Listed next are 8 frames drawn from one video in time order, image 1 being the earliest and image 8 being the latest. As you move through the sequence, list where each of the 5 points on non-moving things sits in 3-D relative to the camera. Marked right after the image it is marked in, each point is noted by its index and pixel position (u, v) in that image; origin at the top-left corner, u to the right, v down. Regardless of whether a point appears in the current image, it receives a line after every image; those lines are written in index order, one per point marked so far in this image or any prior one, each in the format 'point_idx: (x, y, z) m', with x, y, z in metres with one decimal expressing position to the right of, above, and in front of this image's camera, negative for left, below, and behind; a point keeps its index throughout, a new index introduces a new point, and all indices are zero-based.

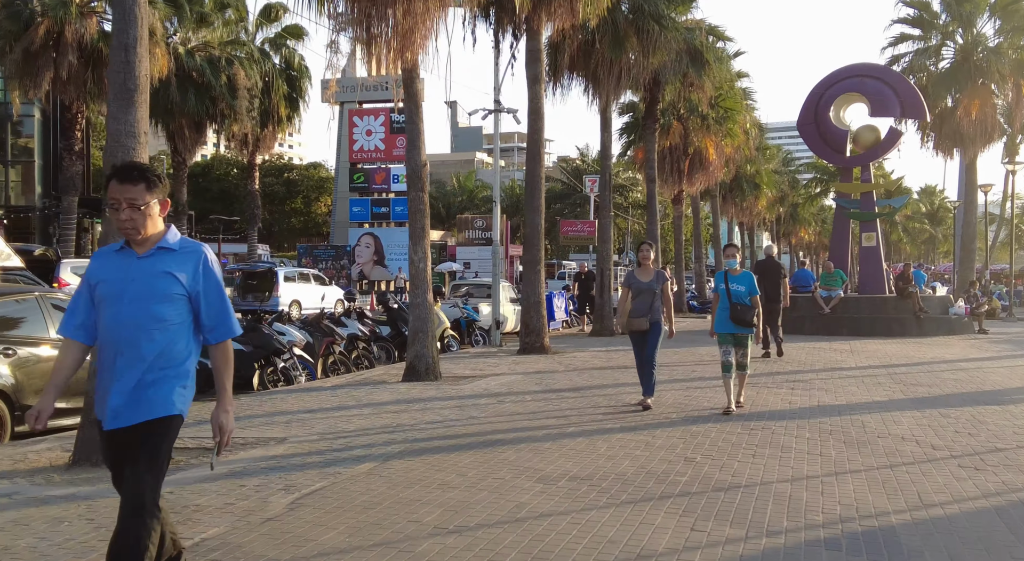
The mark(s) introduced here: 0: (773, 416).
0: (+2.6, -1.3, +9.6) m
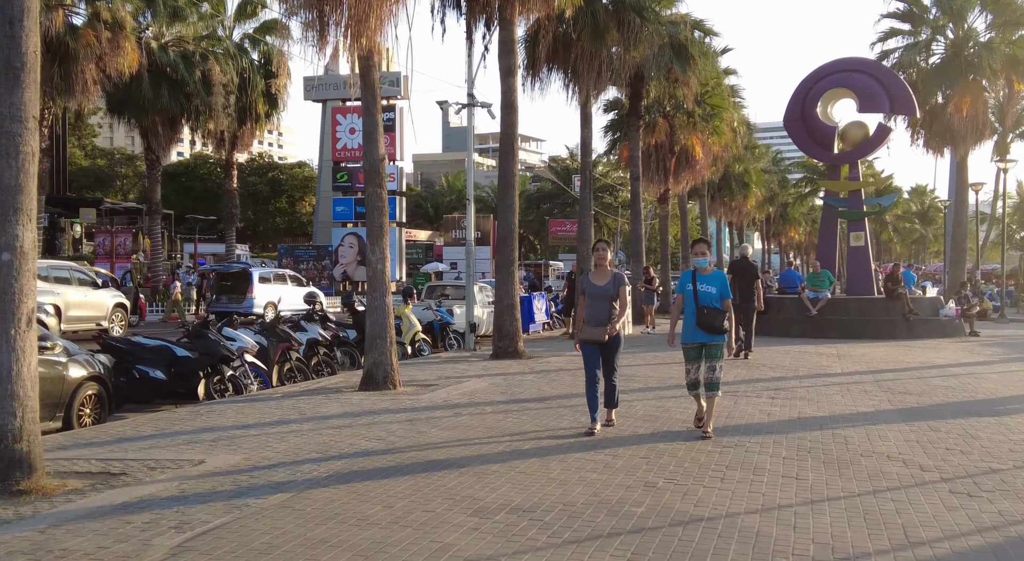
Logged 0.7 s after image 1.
0: (+2.1, -1.4, +8.8) m
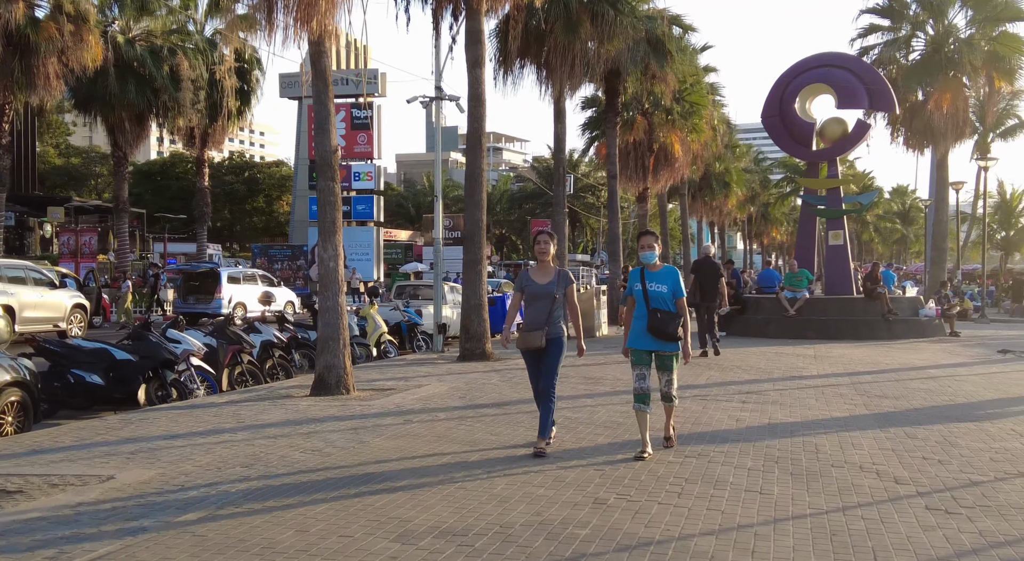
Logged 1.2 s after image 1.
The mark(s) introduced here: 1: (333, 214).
0: (+1.7, -1.3, +8.3) m
1: (-2.1, +0.8, +11.4) m
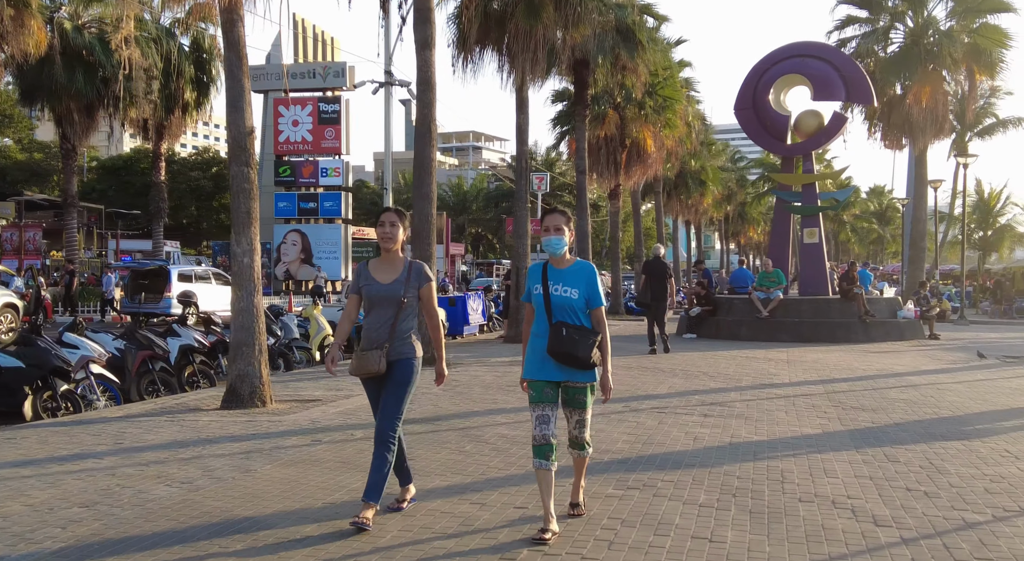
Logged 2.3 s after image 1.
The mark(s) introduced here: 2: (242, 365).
0: (+1.1, -1.3, +7.1) m
1: (-2.7, +0.8, +10.1) m
2: (-2.8, -0.9, +10.1) m
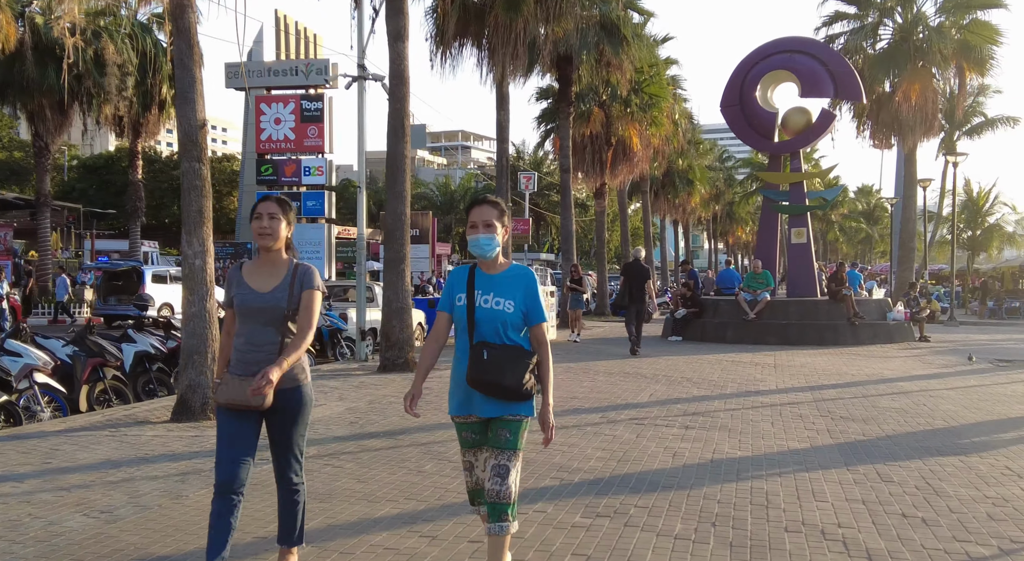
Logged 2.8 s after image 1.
0: (+0.9, -1.4, +6.5) m
1: (-3.0, +0.8, +9.5) m
2: (-3.1, -0.9, +9.5) m
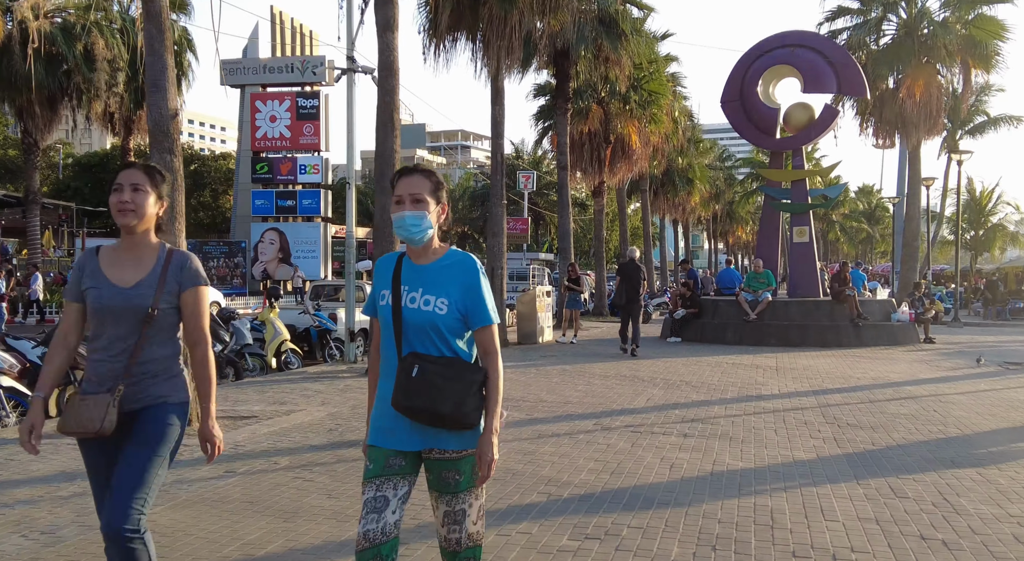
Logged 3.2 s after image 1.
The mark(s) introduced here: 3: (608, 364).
0: (+0.8, -1.4, +6.0) m
1: (-3.1, +0.8, +9.0) m
2: (-3.2, -0.9, +9.0) m
3: (+1.5, -1.3, +15.0) m
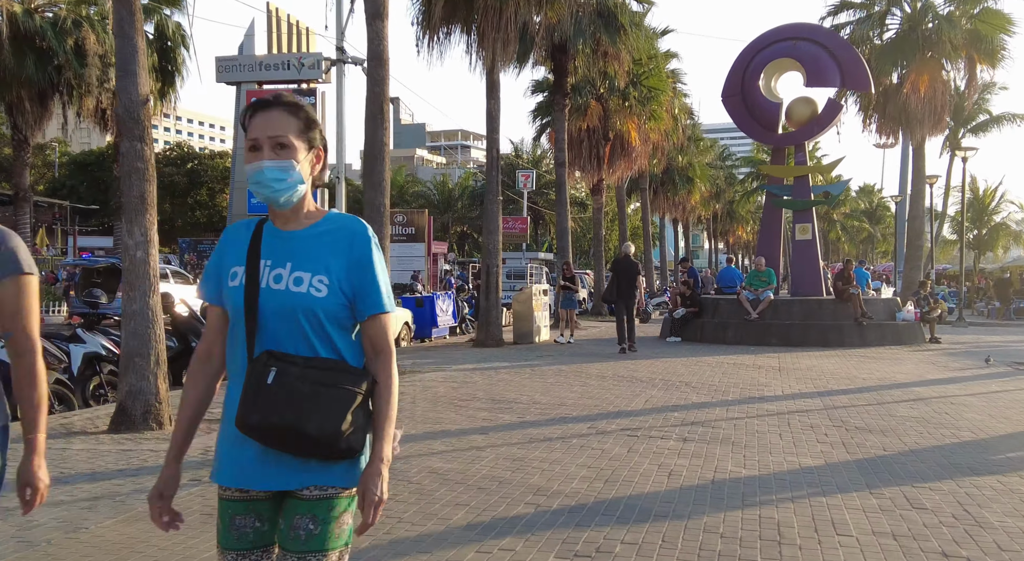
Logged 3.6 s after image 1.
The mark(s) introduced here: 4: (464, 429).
0: (+0.7, -1.3, +5.6) m
1: (-3.2, +0.8, +8.5) m
2: (-3.3, -0.9, +8.5) m
3: (+1.4, -1.2, +14.5) m
4: (-0.4, -1.3, +8.5) m
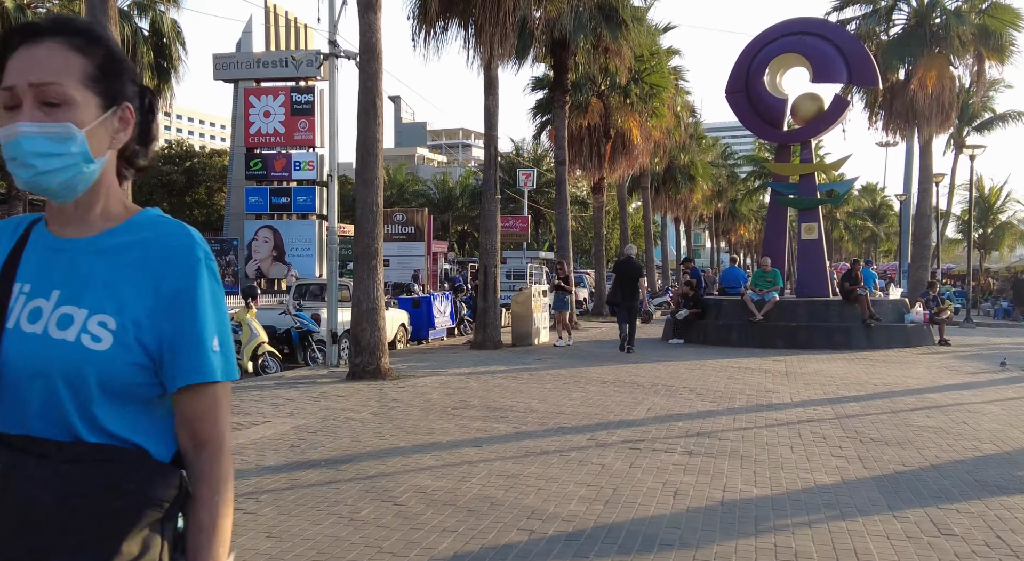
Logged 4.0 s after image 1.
0: (+0.6, -1.3, +5.1) m
1: (-3.3, +0.8, +8.0) m
2: (-3.3, -0.9, +8.0) m
3: (+1.4, -1.3, +14.0) m
4: (-0.5, -1.3, +8.0) m
